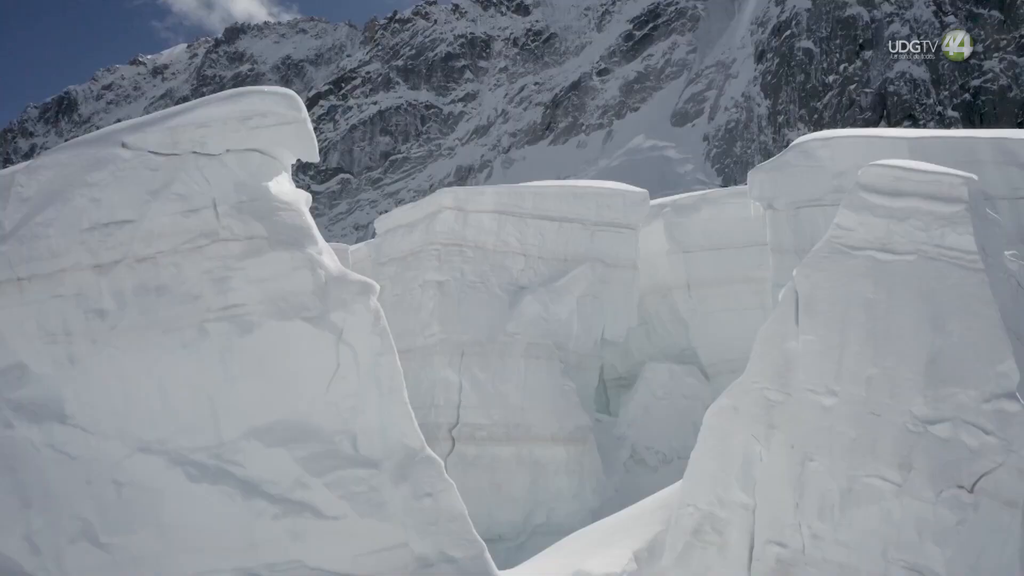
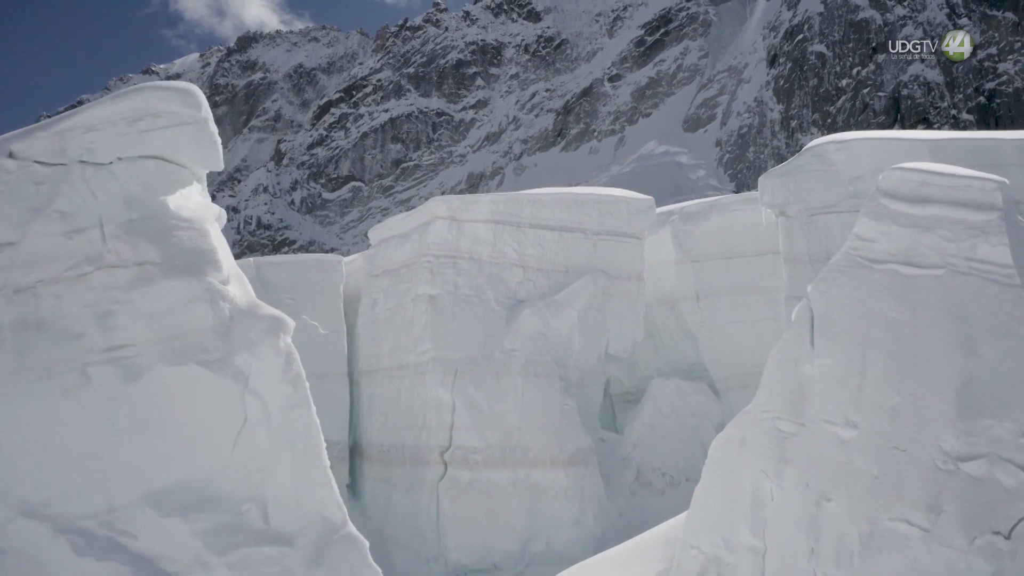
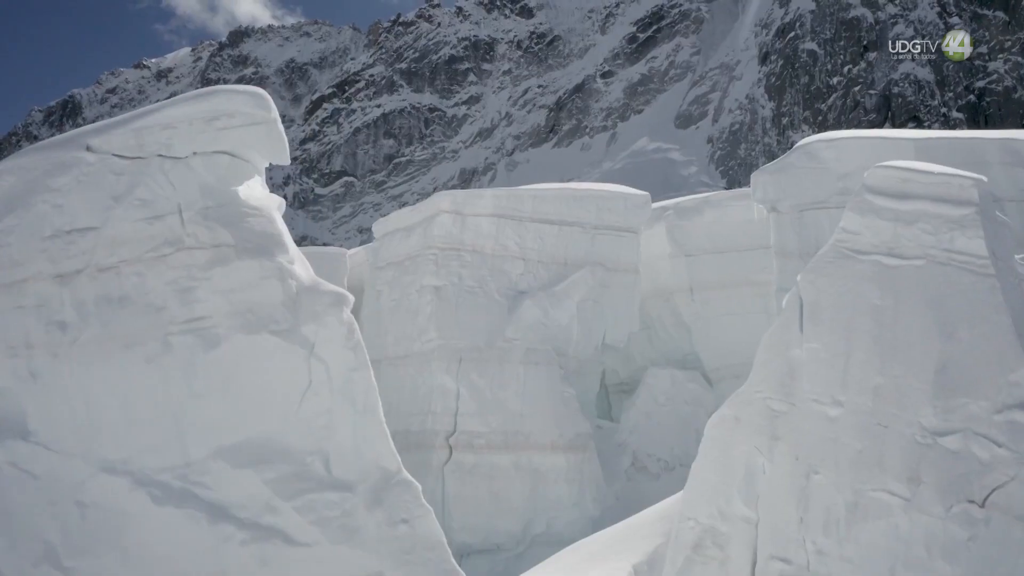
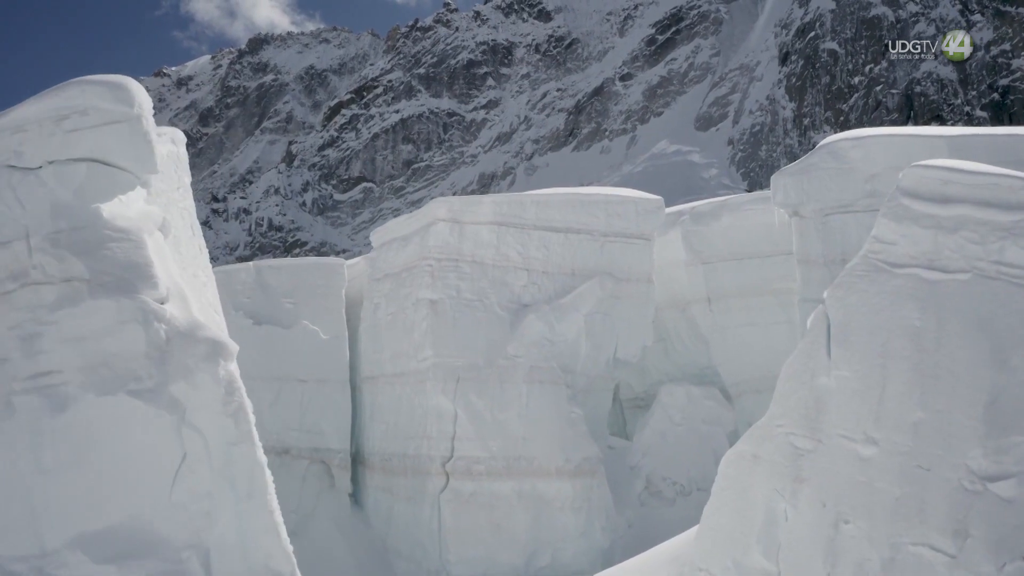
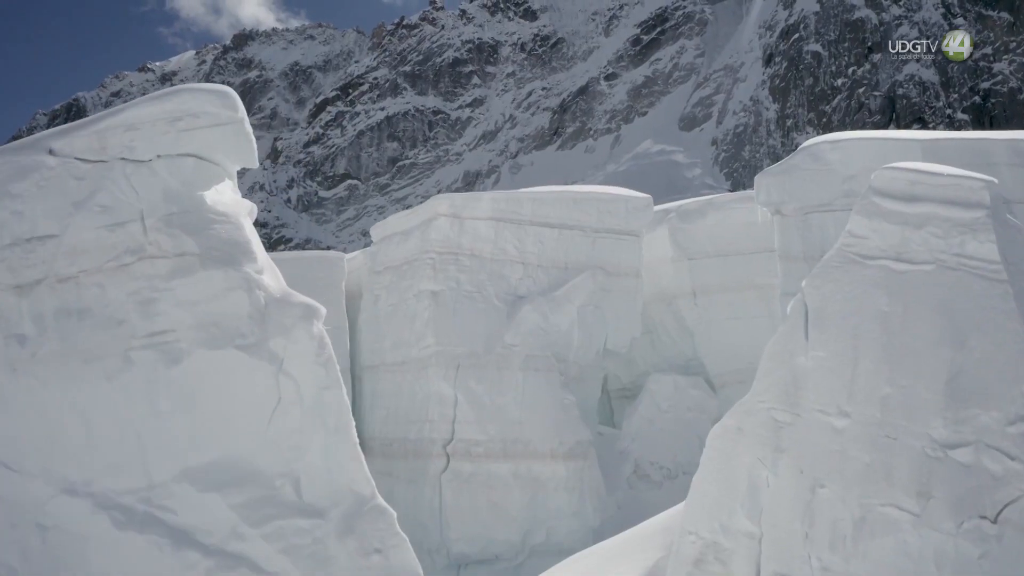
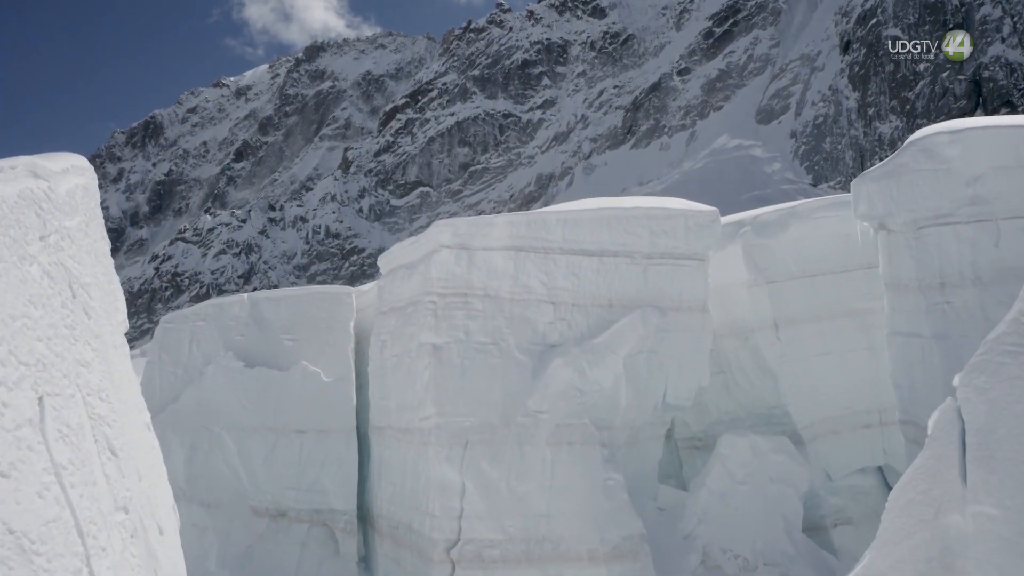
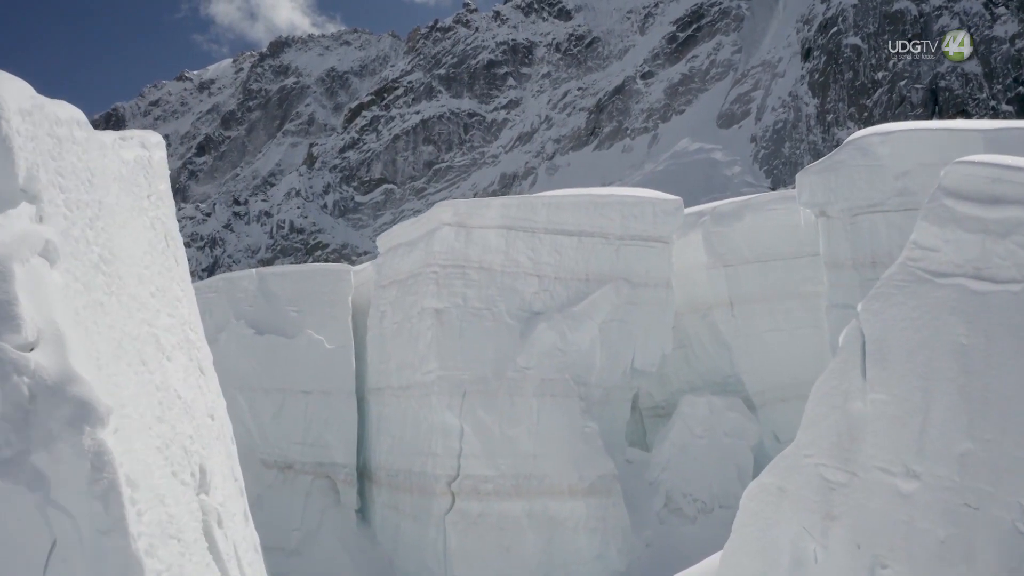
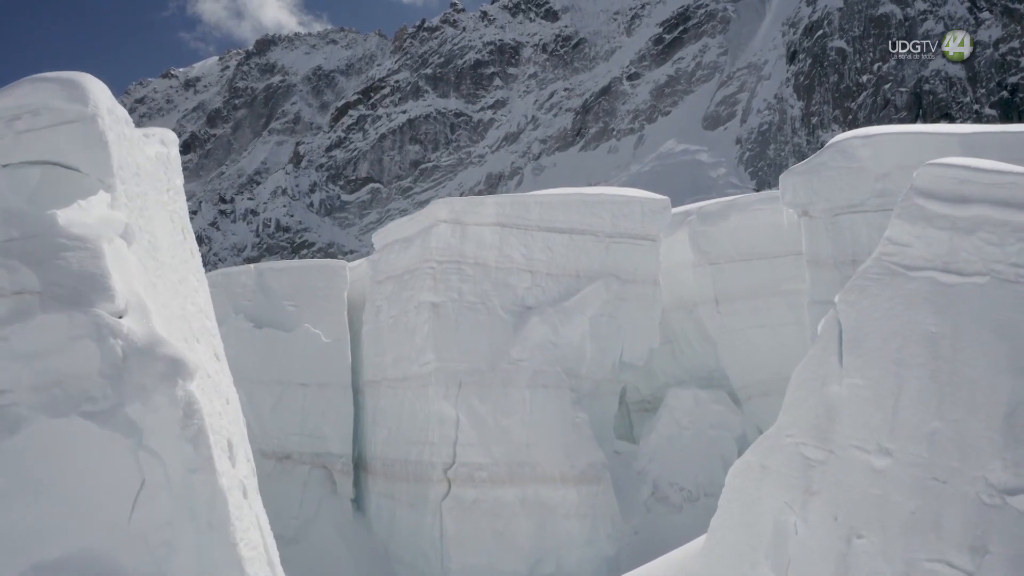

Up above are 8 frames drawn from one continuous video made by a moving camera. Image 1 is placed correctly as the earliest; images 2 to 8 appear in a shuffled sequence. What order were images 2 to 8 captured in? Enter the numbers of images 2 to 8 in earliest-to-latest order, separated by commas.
3, 5, 2, 4, 8, 7, 6
